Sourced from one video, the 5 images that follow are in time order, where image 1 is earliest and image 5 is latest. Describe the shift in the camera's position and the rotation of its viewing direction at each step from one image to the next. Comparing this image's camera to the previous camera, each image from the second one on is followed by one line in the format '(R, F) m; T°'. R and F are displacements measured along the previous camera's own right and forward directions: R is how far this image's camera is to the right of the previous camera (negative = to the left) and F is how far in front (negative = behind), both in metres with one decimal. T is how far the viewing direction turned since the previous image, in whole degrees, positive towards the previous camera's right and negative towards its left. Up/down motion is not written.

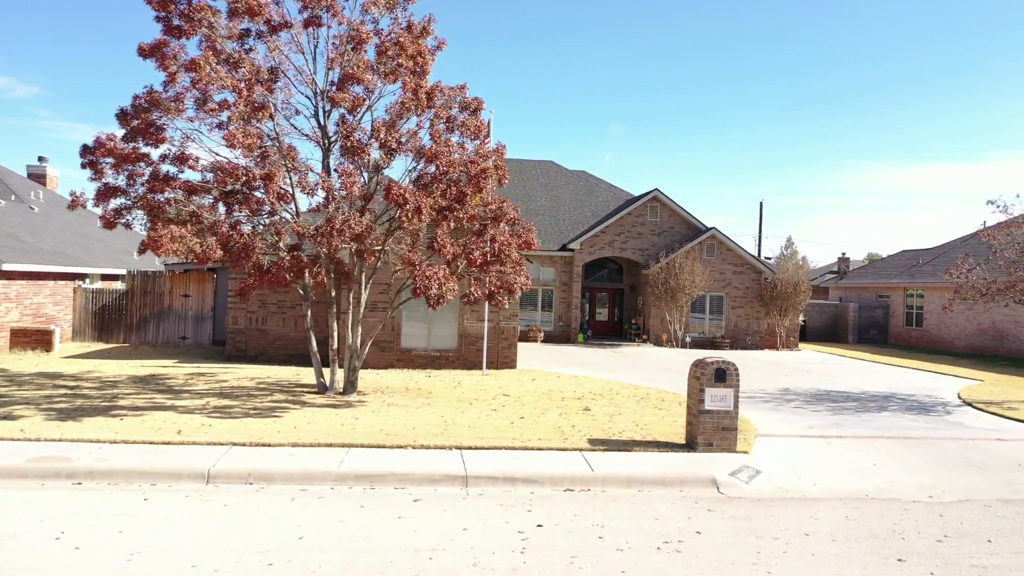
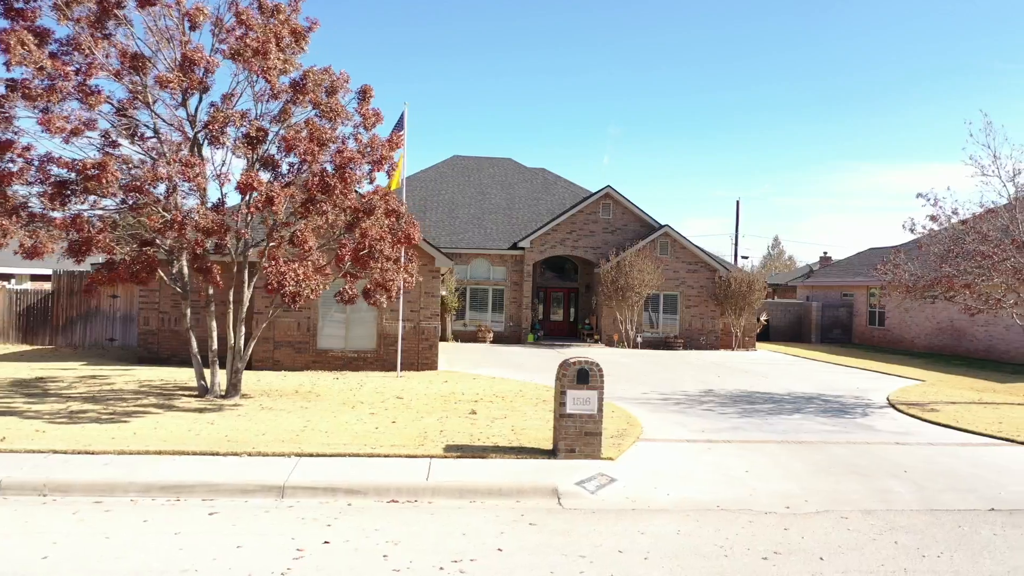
(+1.6, +0.6) m; 0°
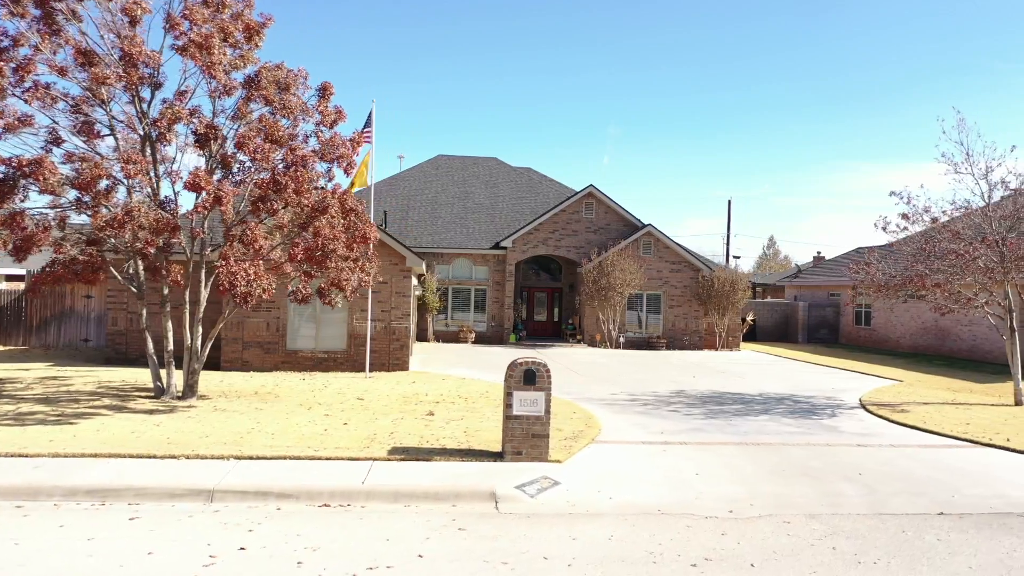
(+0.6, +0.2) m; 0°
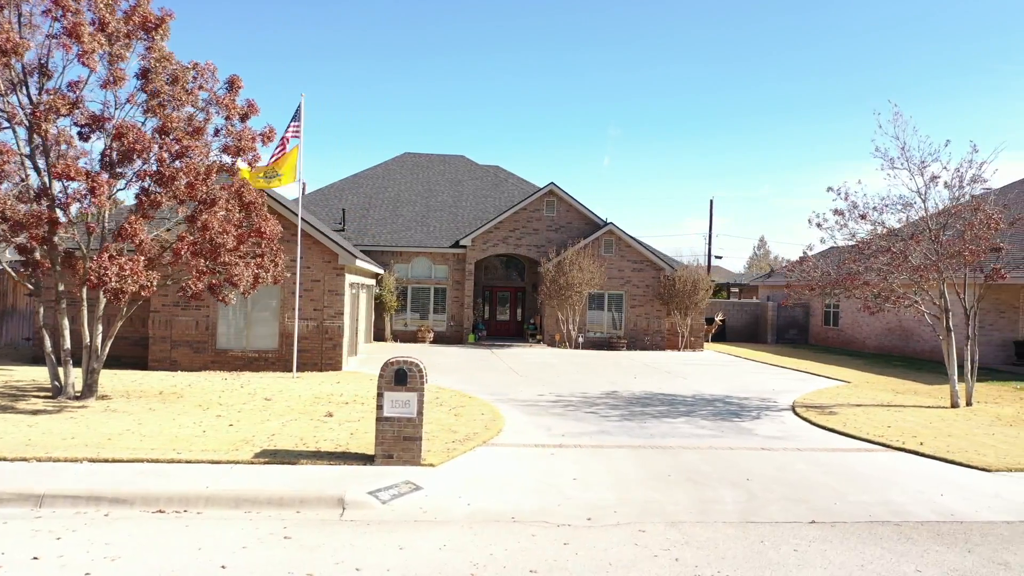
(+1.3, +0.4) m; 0°
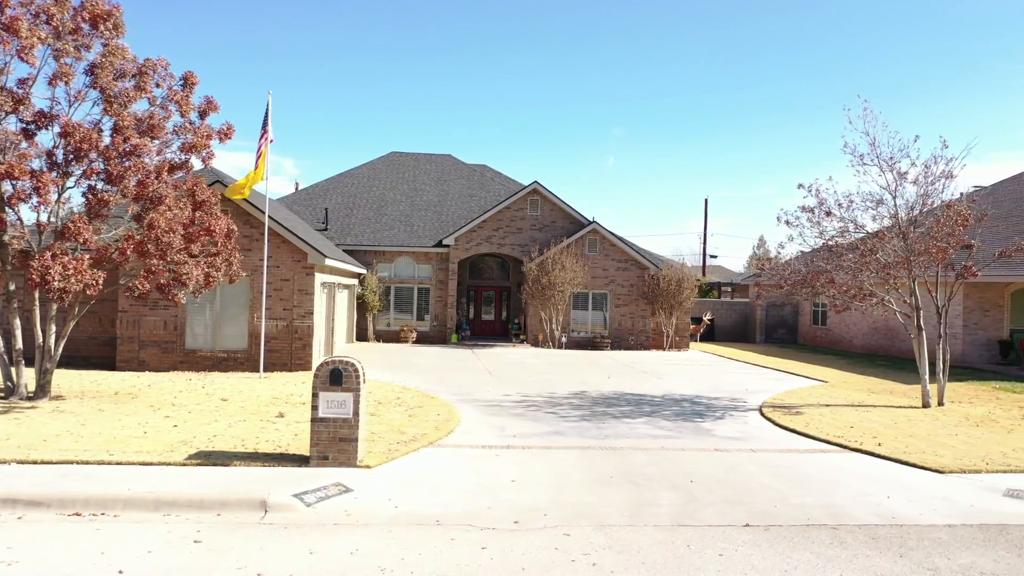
(+0.7, +0.2) m; 0°
